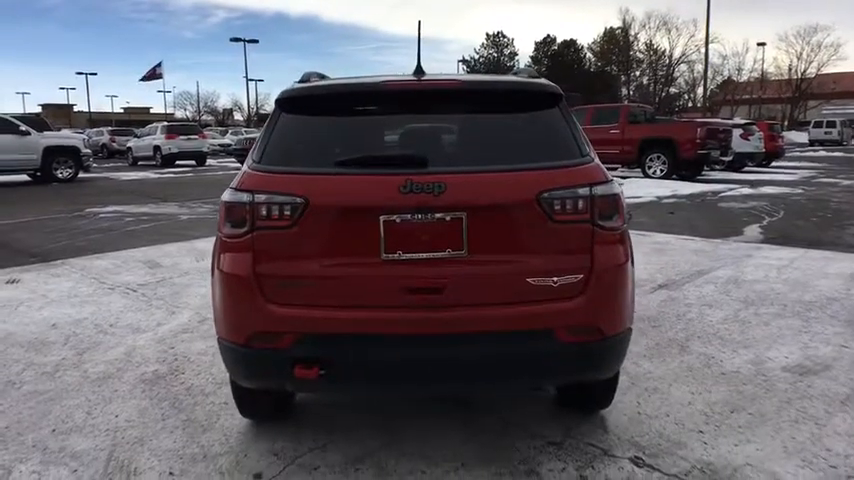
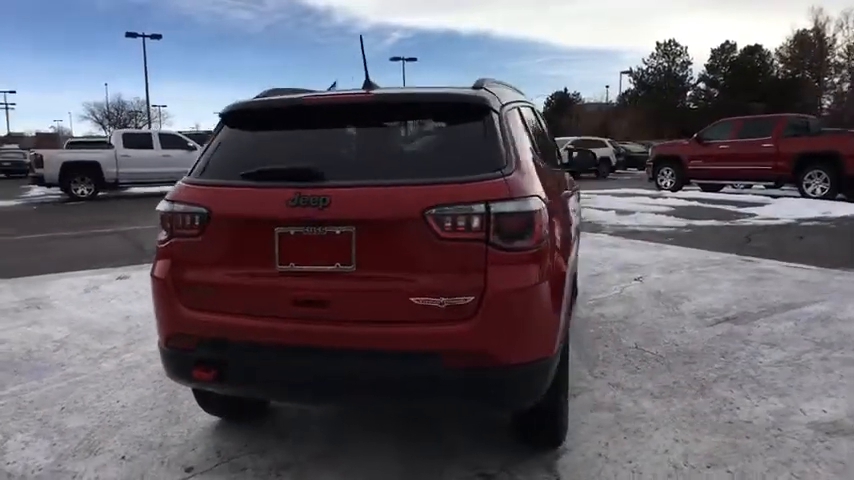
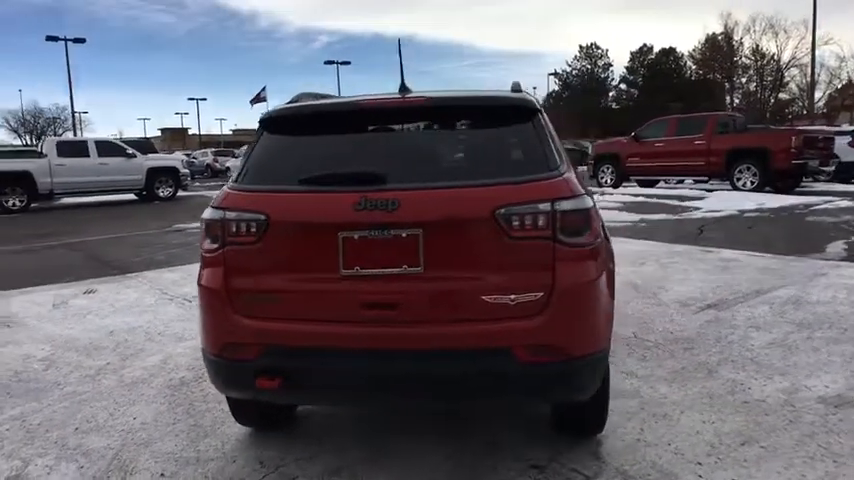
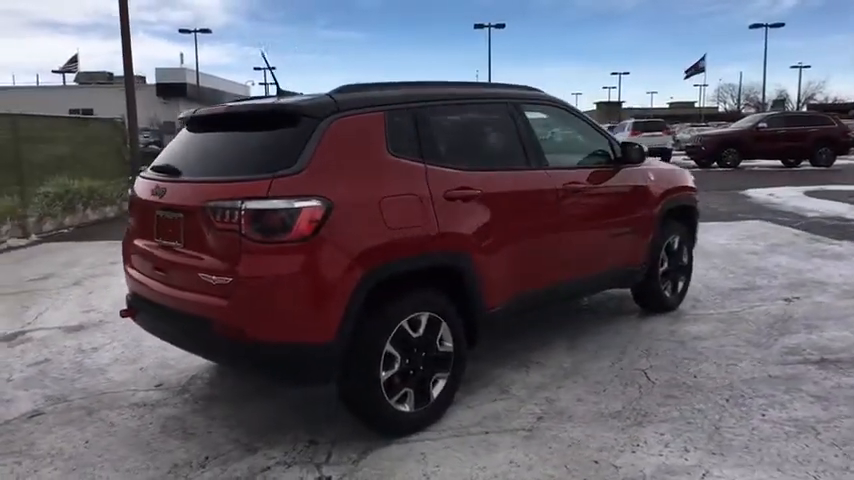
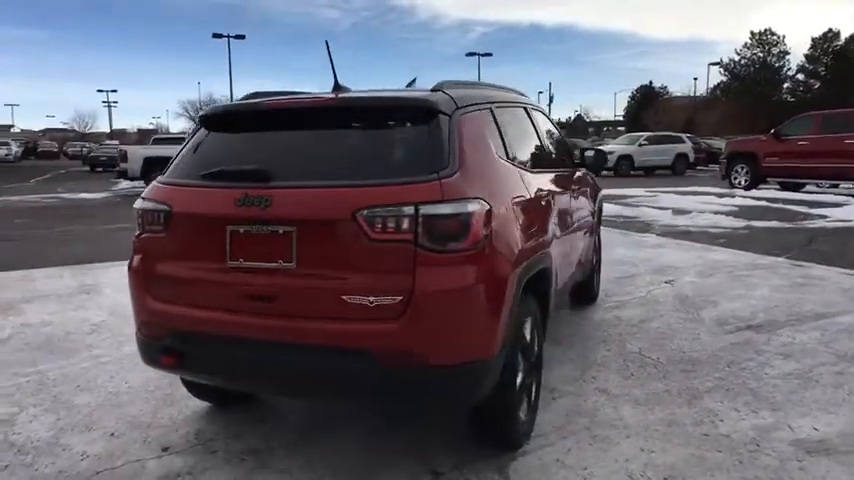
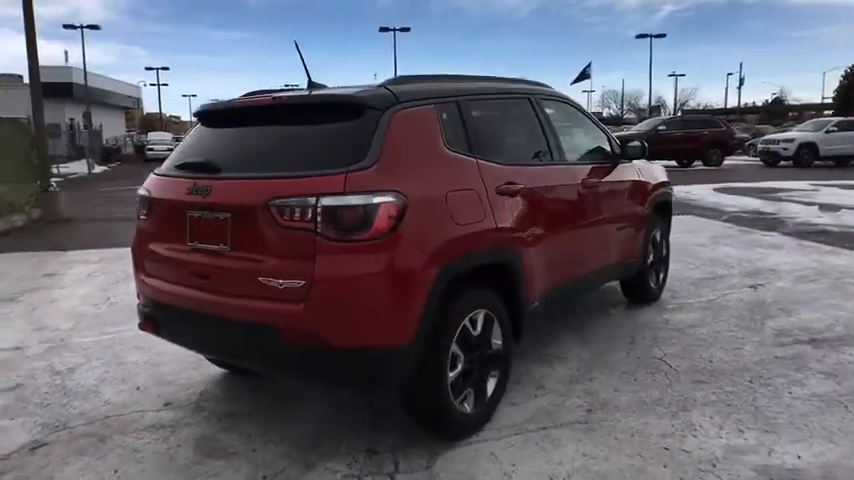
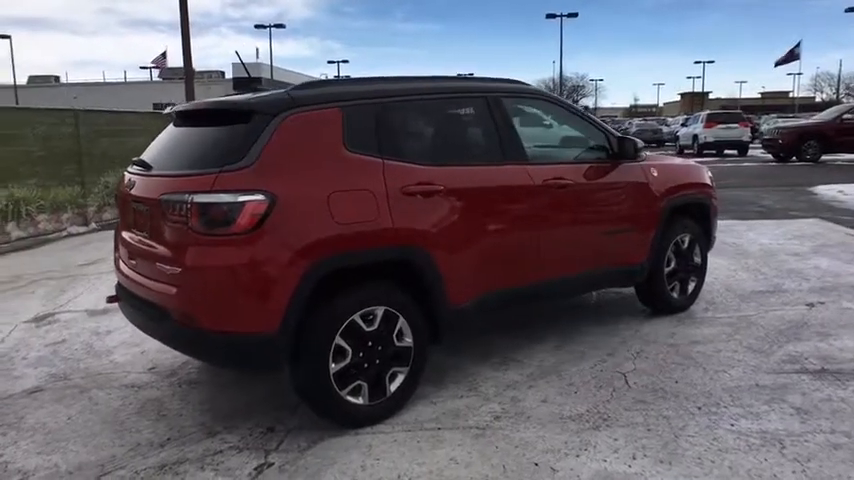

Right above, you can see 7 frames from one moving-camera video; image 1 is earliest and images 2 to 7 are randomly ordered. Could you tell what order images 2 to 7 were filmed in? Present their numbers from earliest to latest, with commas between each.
3, 2, 5, 6, 4, 7
